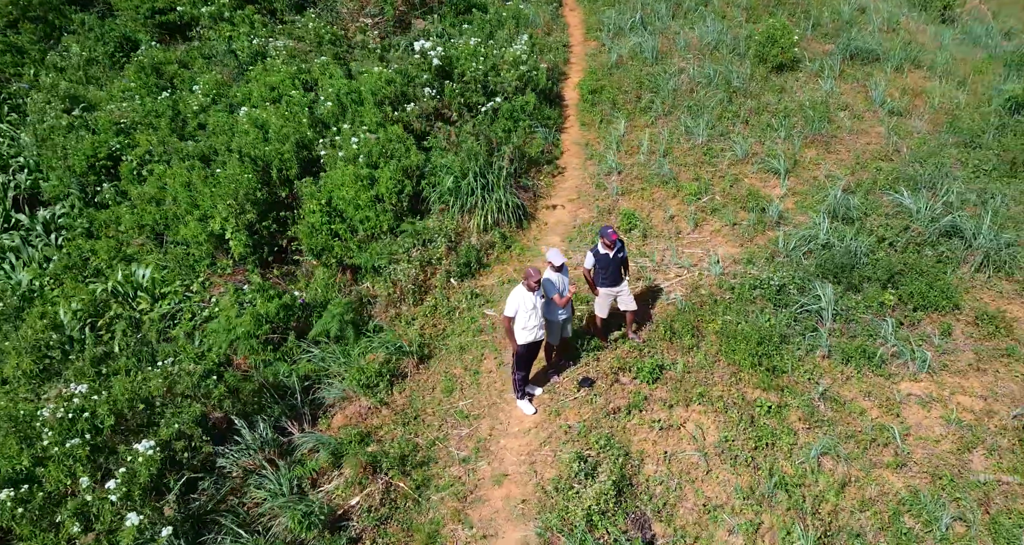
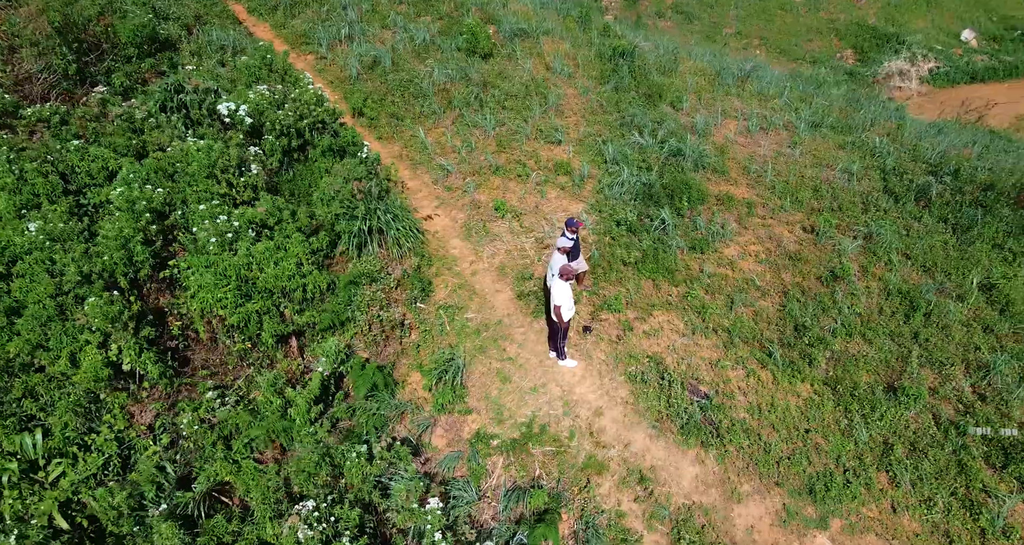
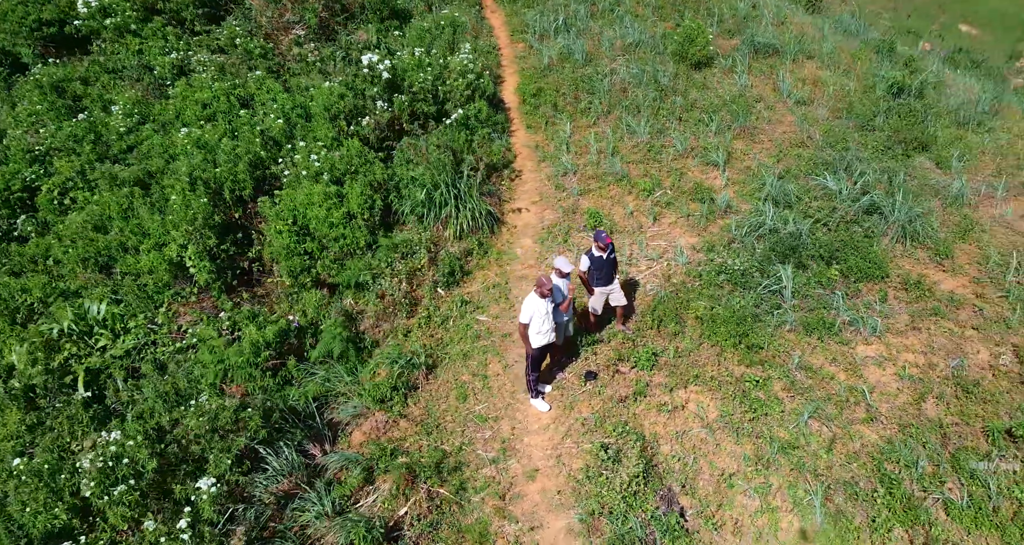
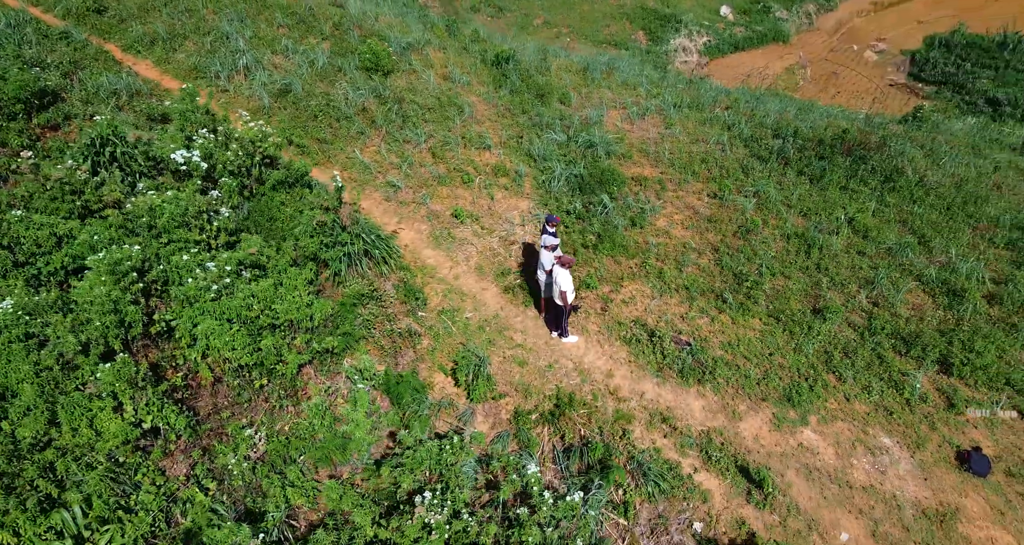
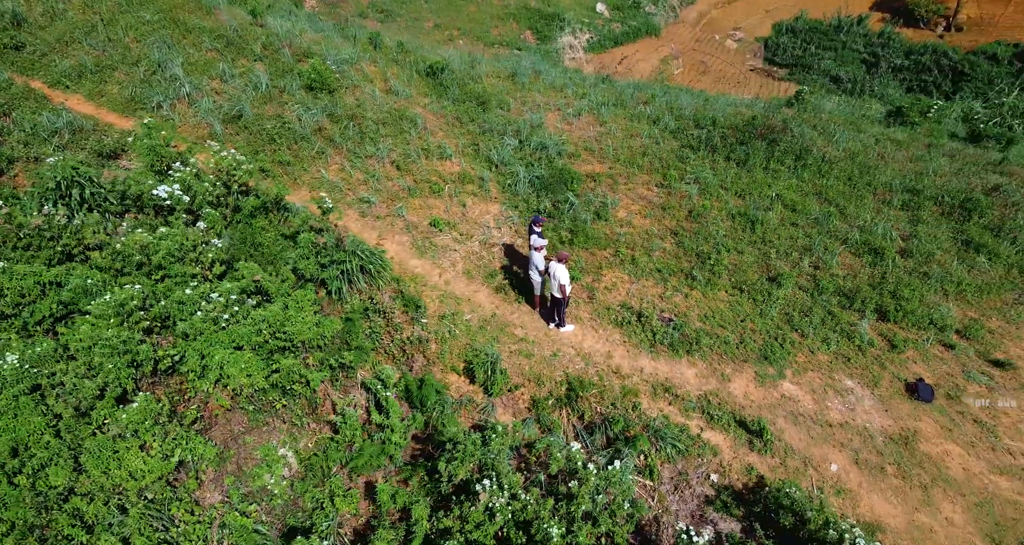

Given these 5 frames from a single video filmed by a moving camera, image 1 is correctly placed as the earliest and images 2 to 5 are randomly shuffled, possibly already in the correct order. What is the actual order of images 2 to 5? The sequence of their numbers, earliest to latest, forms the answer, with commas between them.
3, 2, 4, 5
